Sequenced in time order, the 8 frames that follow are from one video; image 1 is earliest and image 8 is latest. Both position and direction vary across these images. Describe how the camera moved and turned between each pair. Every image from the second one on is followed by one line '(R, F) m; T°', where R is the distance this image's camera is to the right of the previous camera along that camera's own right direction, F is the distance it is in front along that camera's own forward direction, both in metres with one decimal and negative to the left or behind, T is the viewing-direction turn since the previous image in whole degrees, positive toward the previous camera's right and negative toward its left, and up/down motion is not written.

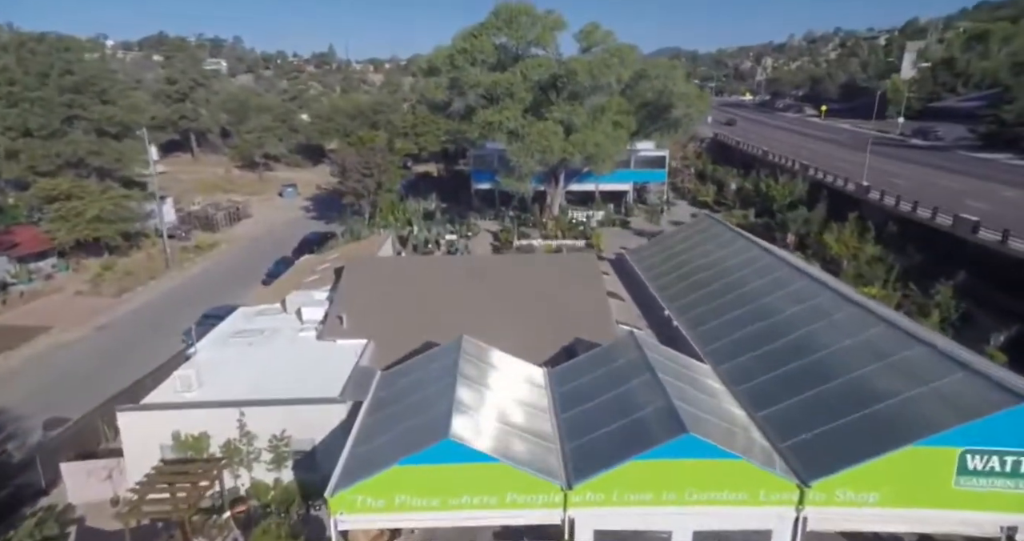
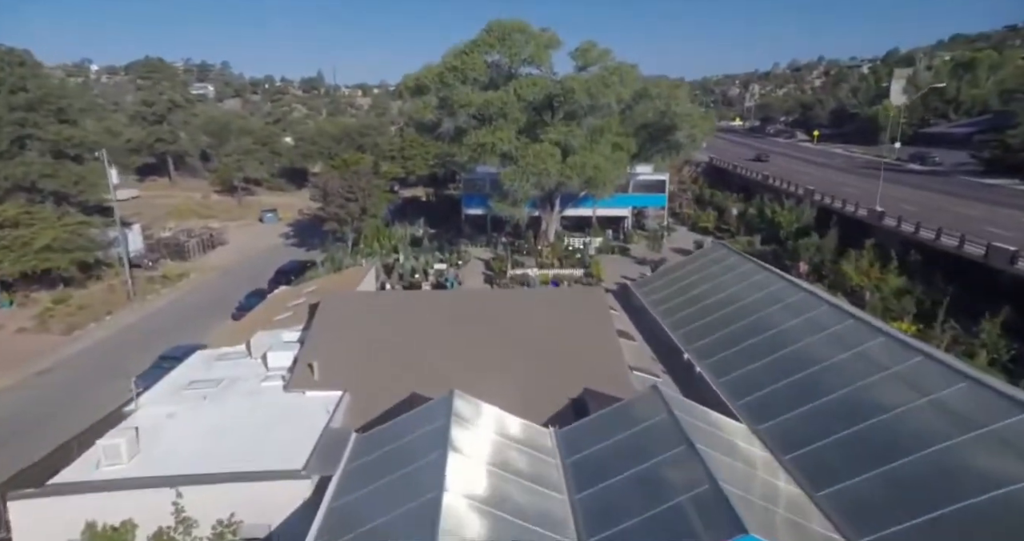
(-0.2, +2.1) m; +1°
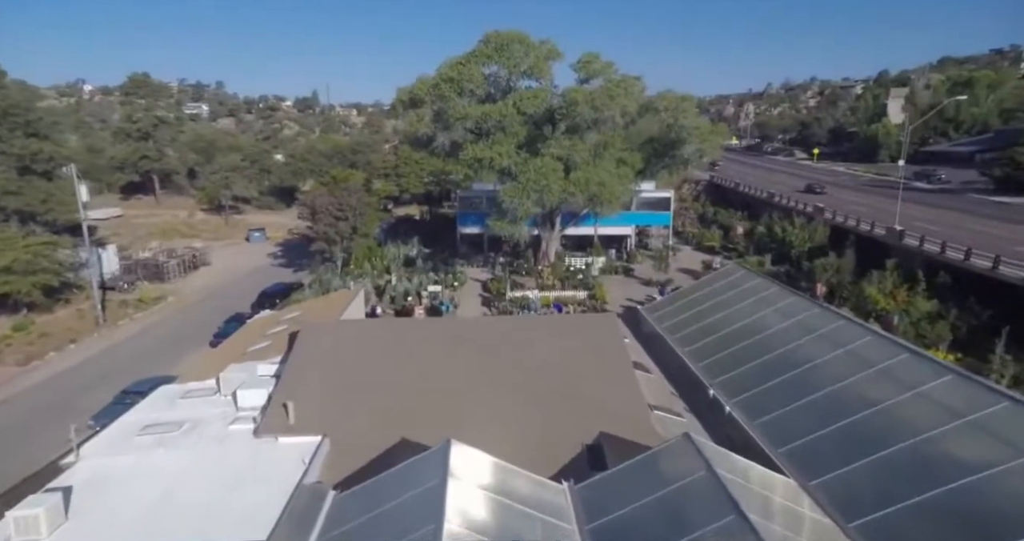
(-0.2, +1.7) m; 0°
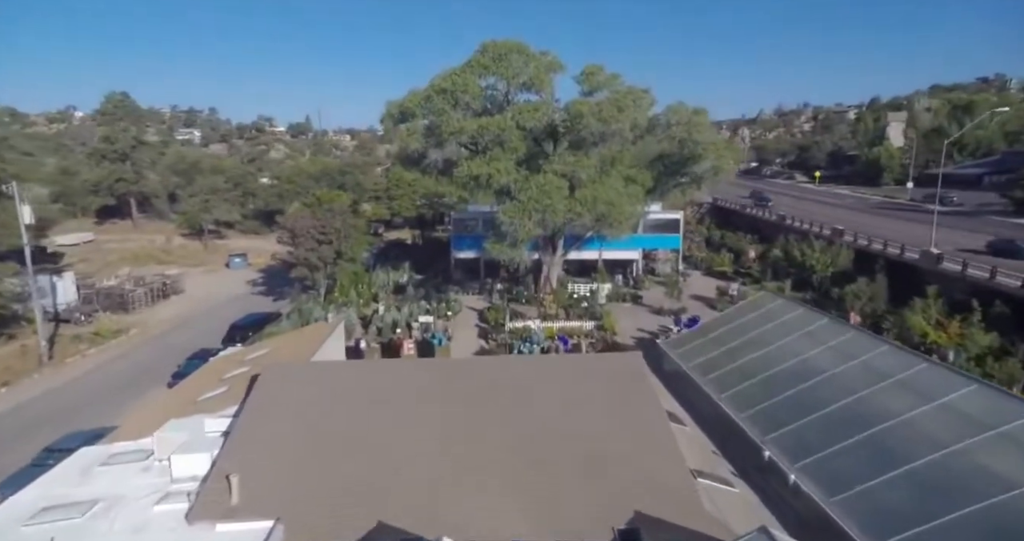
(-0.2, +2.6) m; 0°
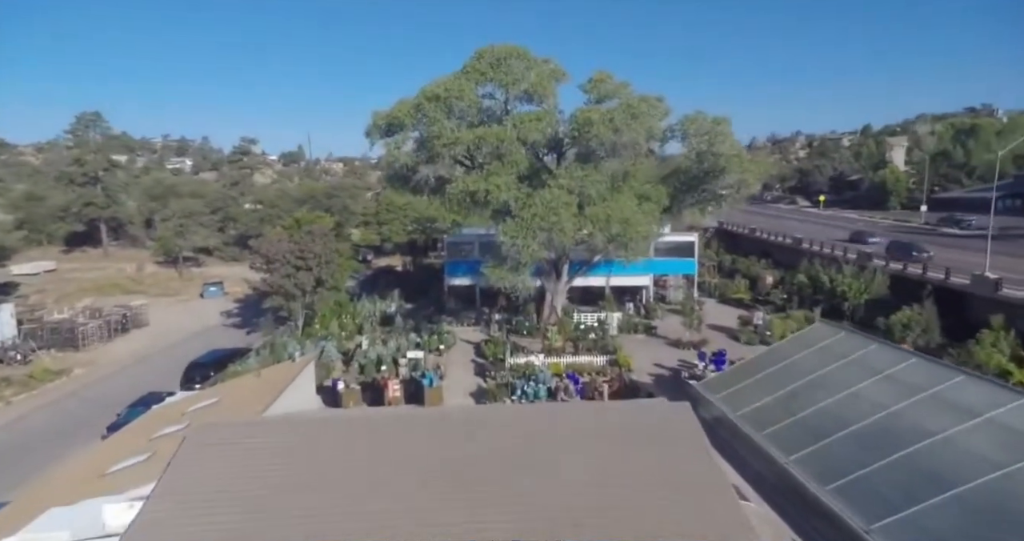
(-0.2, +3.0) m; 0°
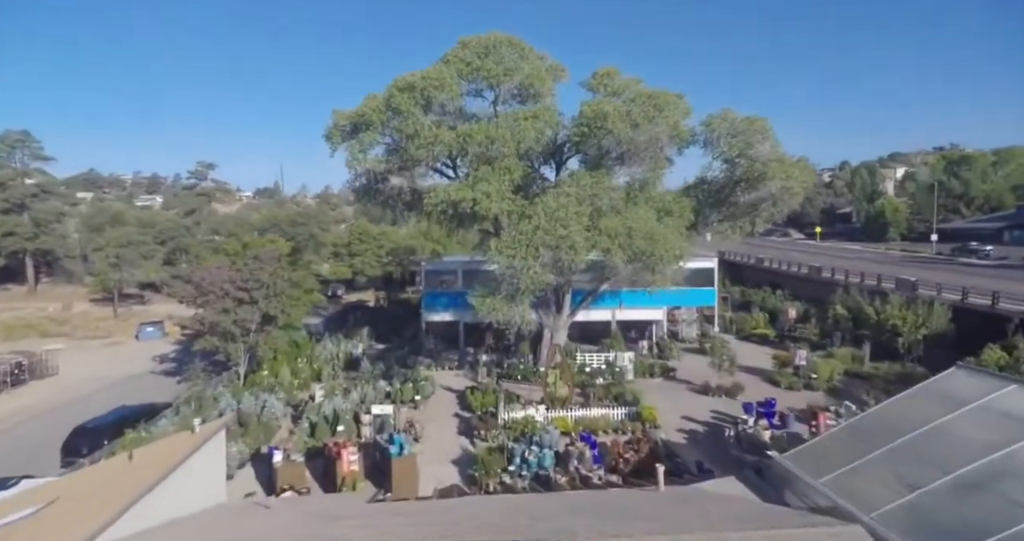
(-0.4, +4.7) m; +2°
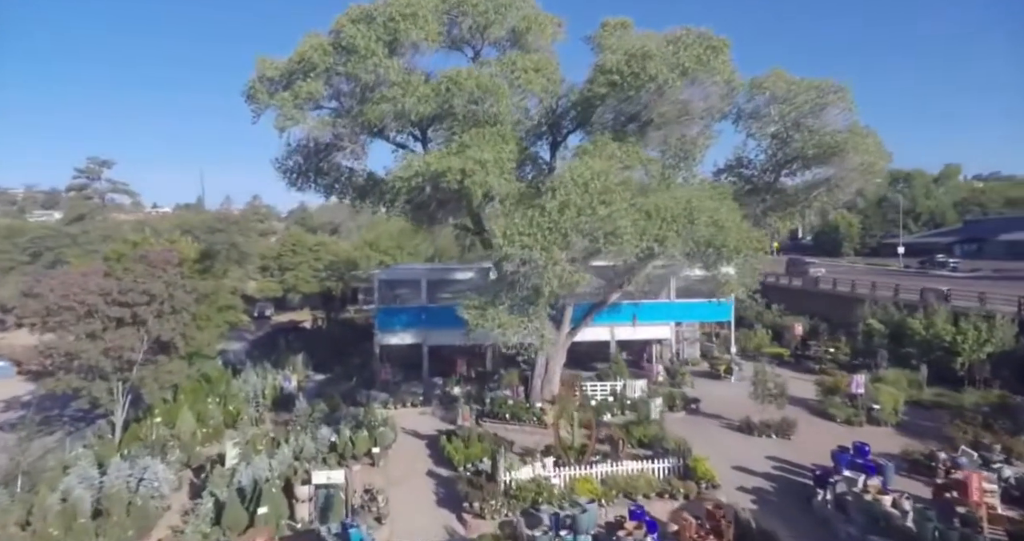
(-1.3, +5.3) m; +6°
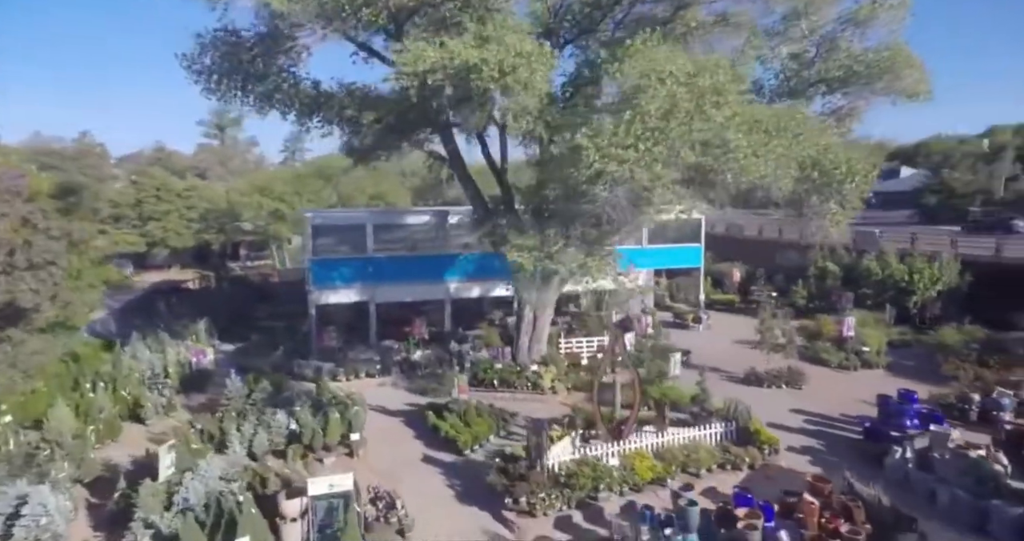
(-2.8, +3.2) m; +12°
